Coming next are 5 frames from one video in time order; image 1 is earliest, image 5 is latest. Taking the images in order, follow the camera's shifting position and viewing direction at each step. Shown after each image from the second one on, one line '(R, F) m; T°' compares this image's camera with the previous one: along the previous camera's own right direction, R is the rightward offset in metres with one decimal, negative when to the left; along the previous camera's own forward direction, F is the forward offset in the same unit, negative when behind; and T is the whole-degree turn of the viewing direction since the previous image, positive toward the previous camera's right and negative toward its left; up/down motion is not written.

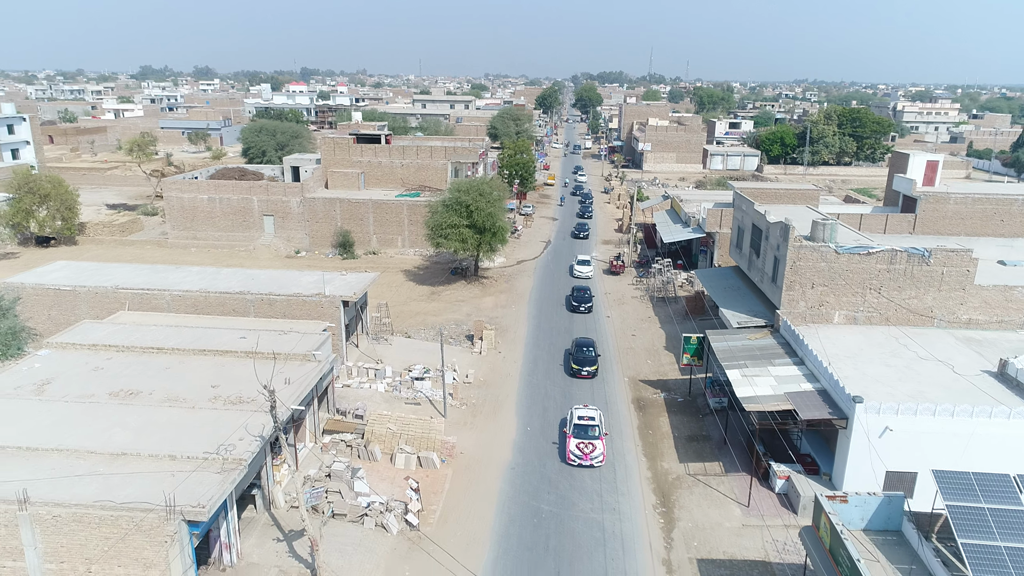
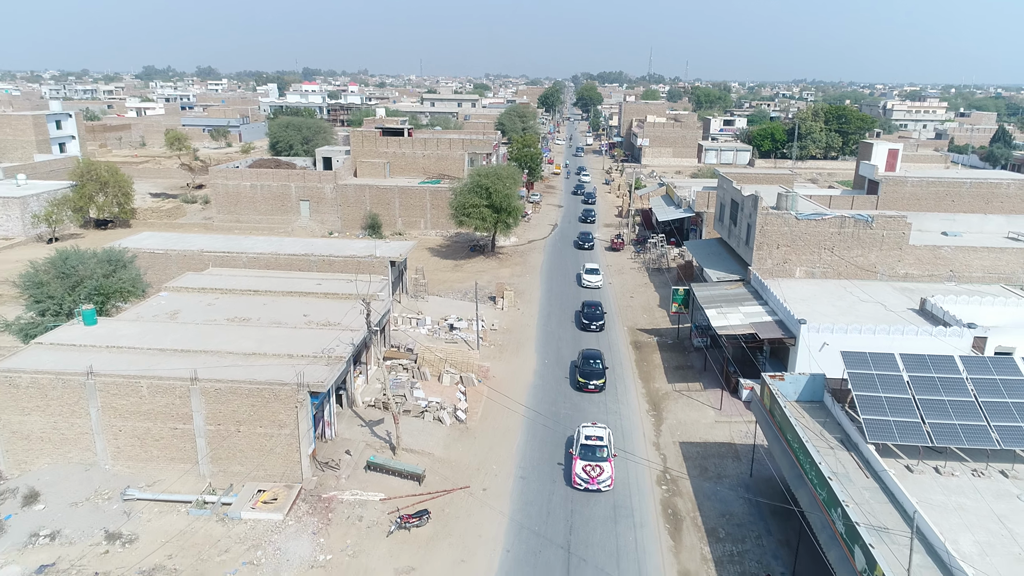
(-0.5, -4.7) m; 0°
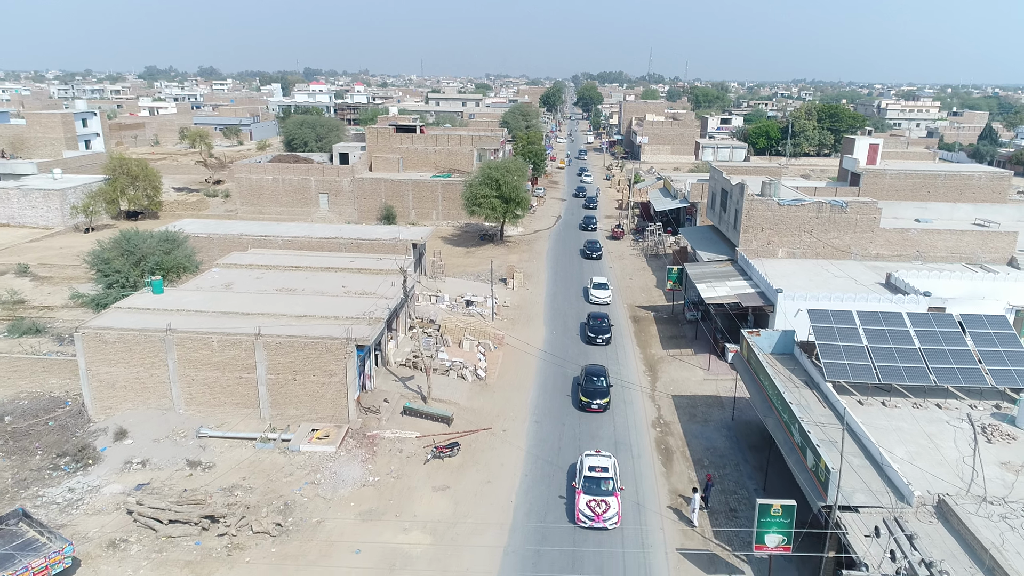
(-0.3, -2.9) m; 0°
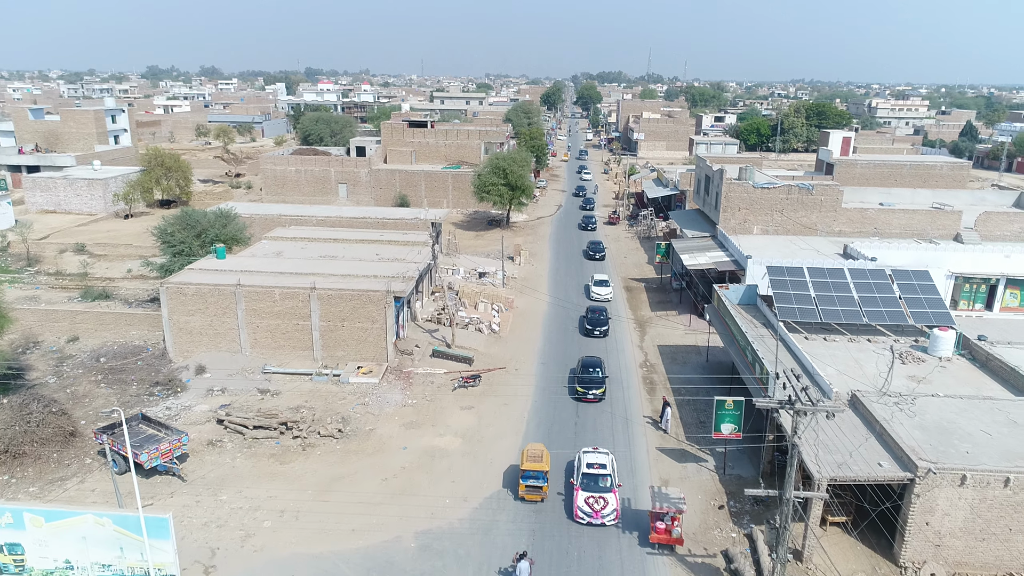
(-0.3, -4.0) m; 0°
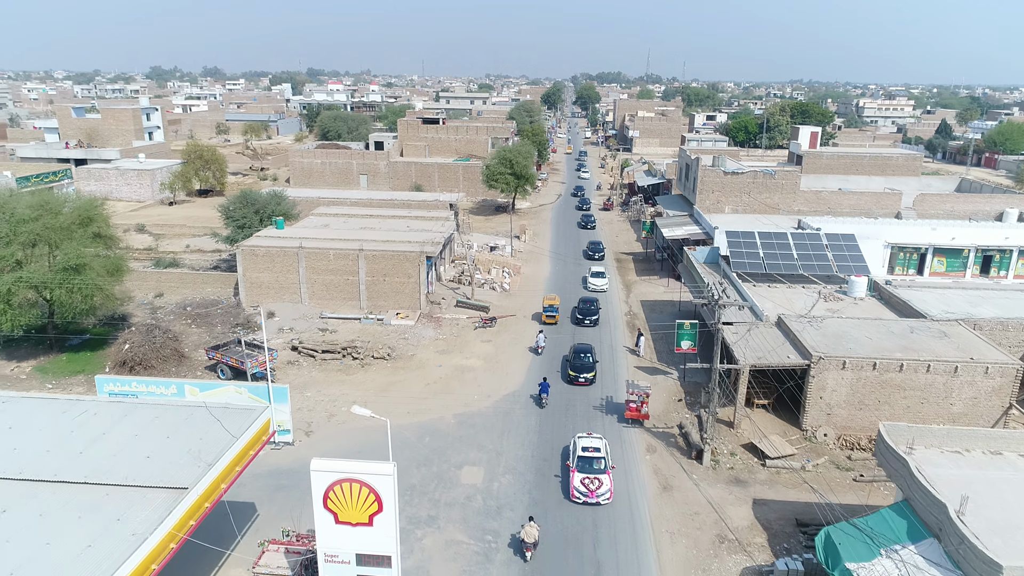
(-0.3, -5.6) m; 0°
